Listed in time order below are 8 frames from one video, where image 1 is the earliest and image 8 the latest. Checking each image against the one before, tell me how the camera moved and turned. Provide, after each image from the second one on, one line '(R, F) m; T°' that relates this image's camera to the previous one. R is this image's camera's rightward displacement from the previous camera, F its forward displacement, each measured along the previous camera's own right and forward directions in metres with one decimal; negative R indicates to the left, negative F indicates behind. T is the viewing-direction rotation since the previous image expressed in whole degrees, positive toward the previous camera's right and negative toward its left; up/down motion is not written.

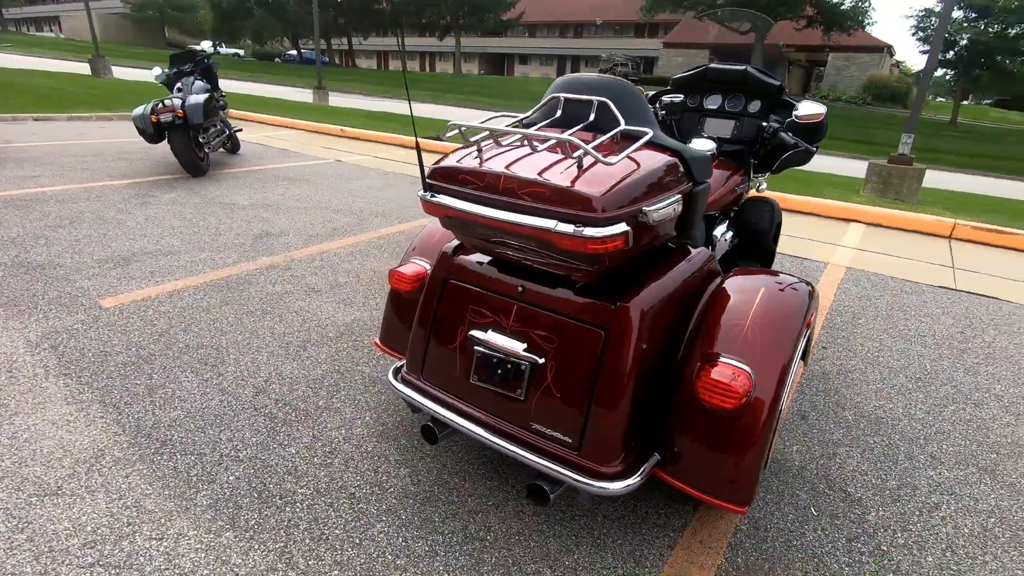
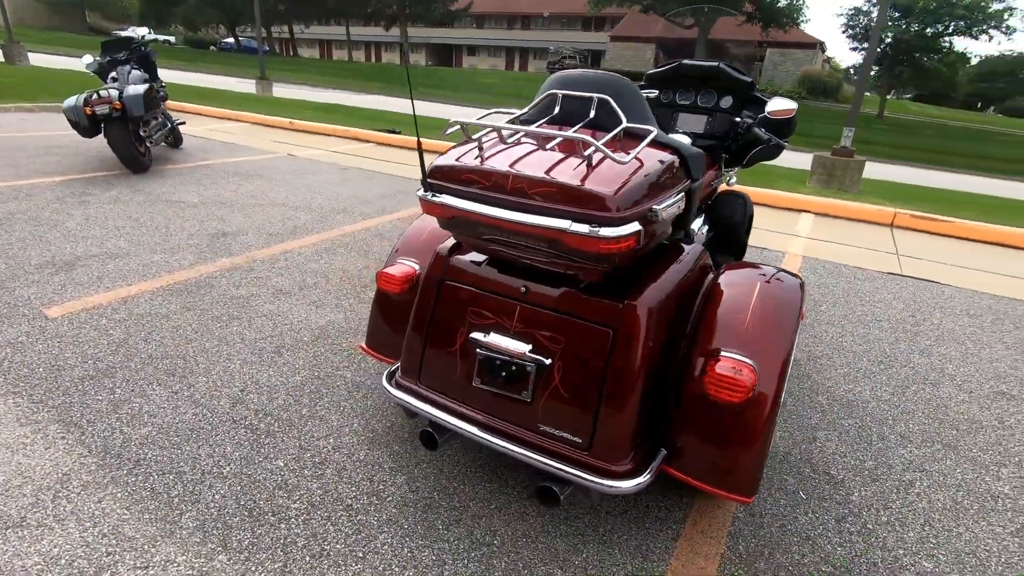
(-0.2, 0.0) m; +5°
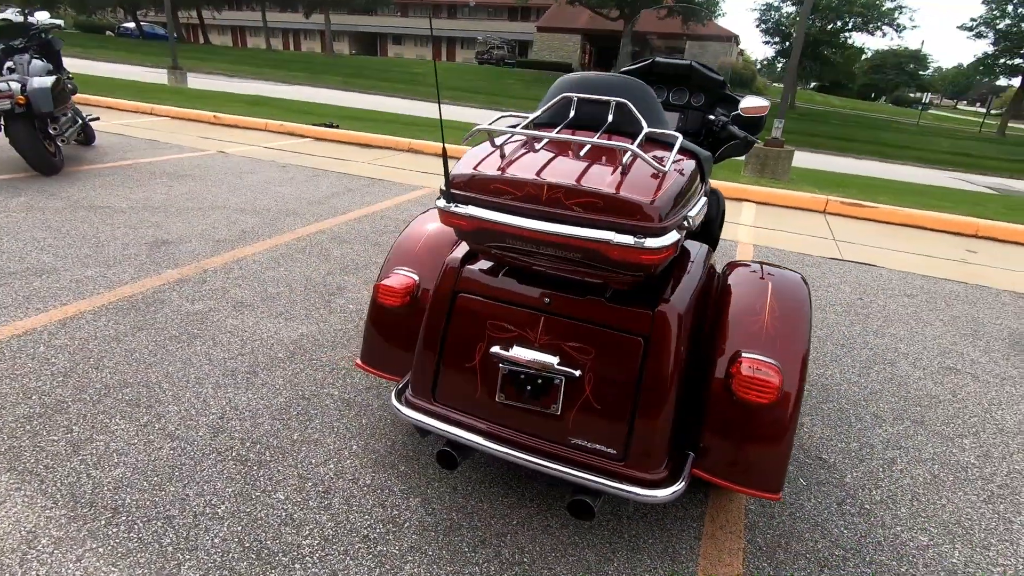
(-0.3, +0.1) m; +7°
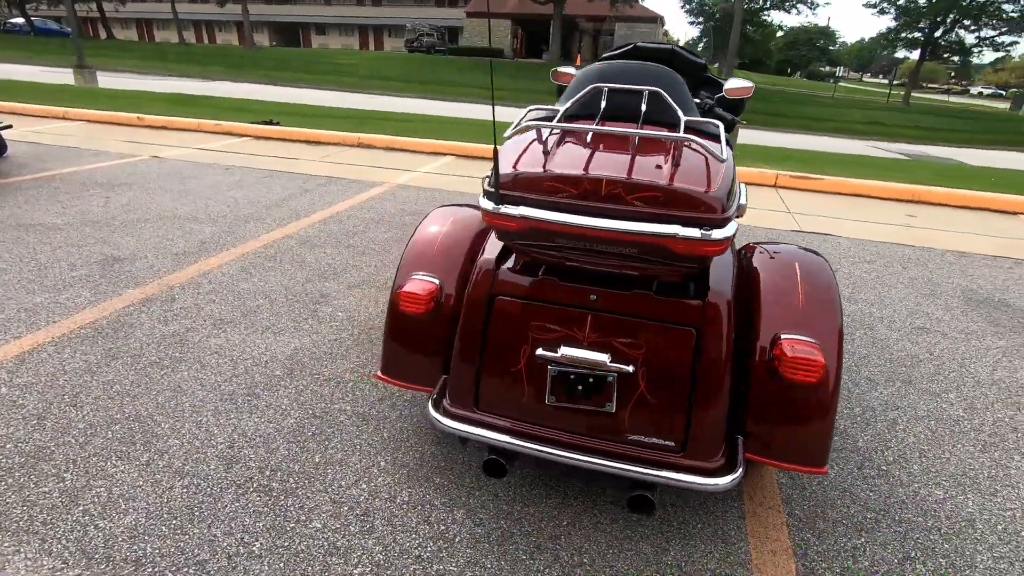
(-0.3, +0.1) m; +6°
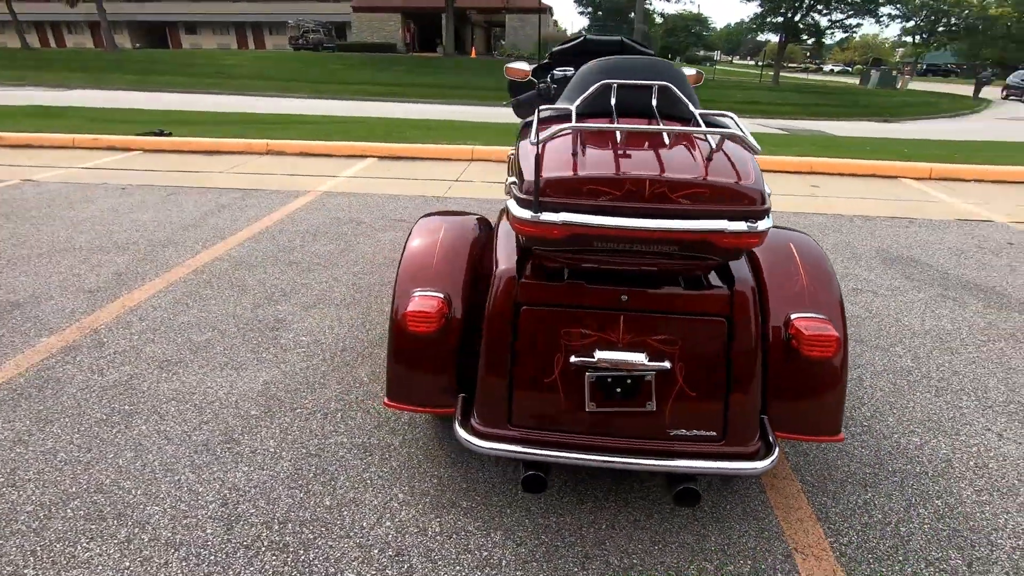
(-0.4, +0.1) m; +9°
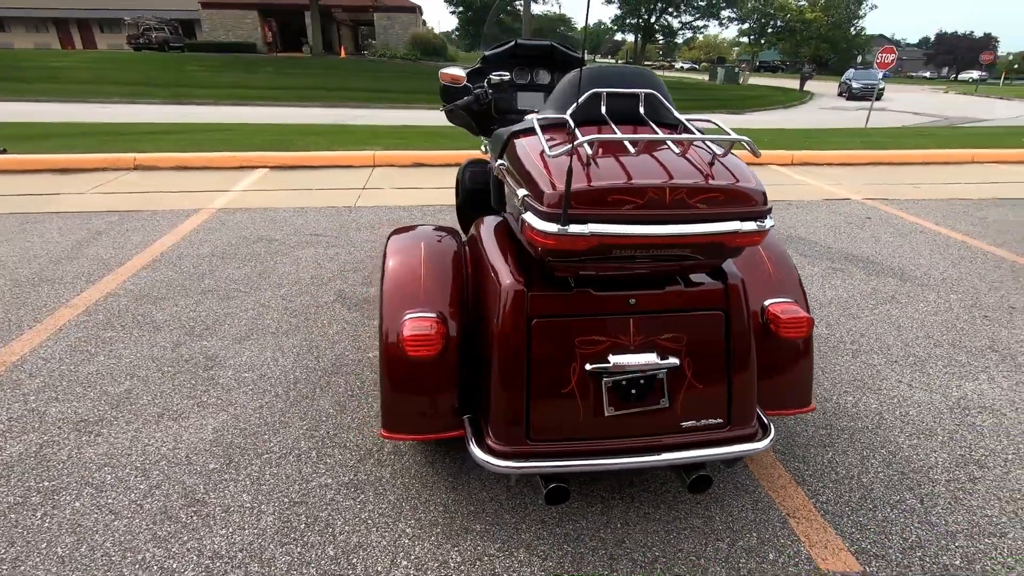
(-0.4, +0.1) m; +12°
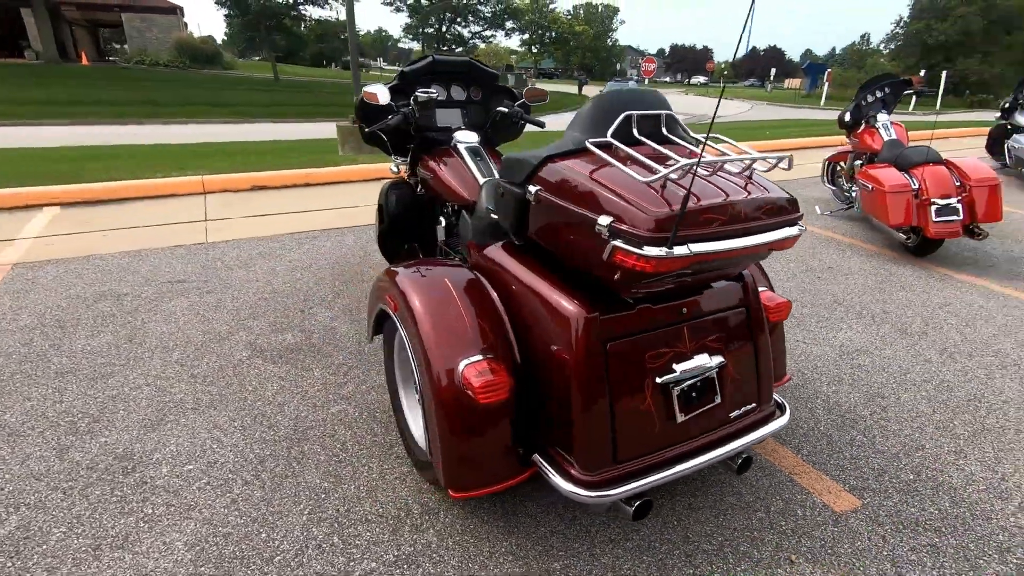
(-0.8, +0.2) m; +19°
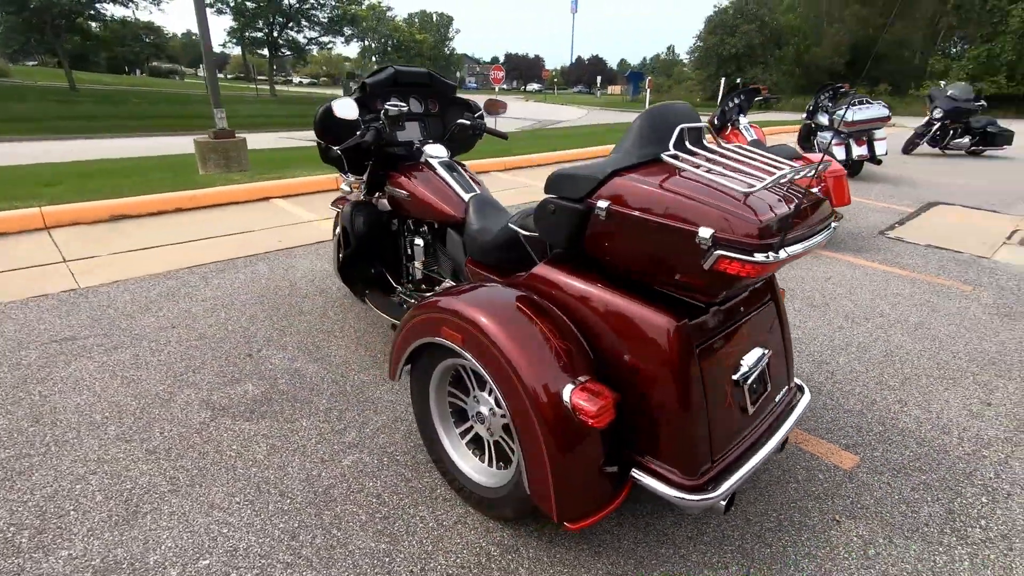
(-0.8, +0.2) m; +15°
